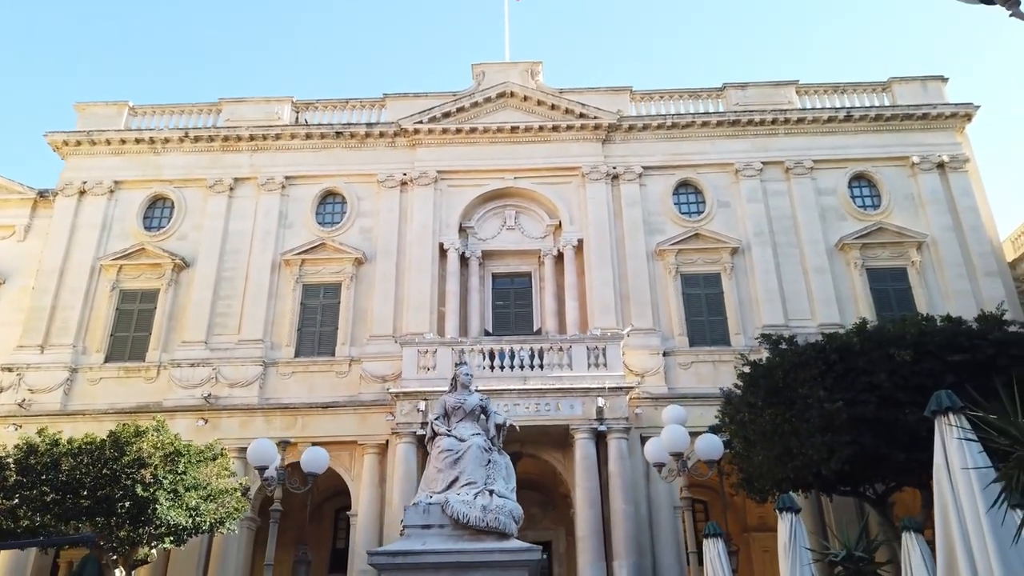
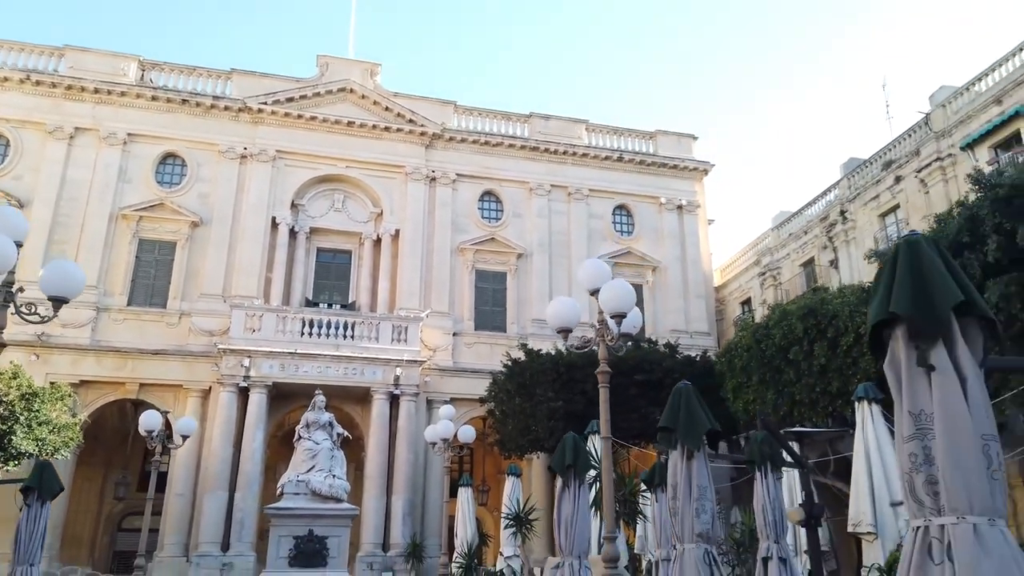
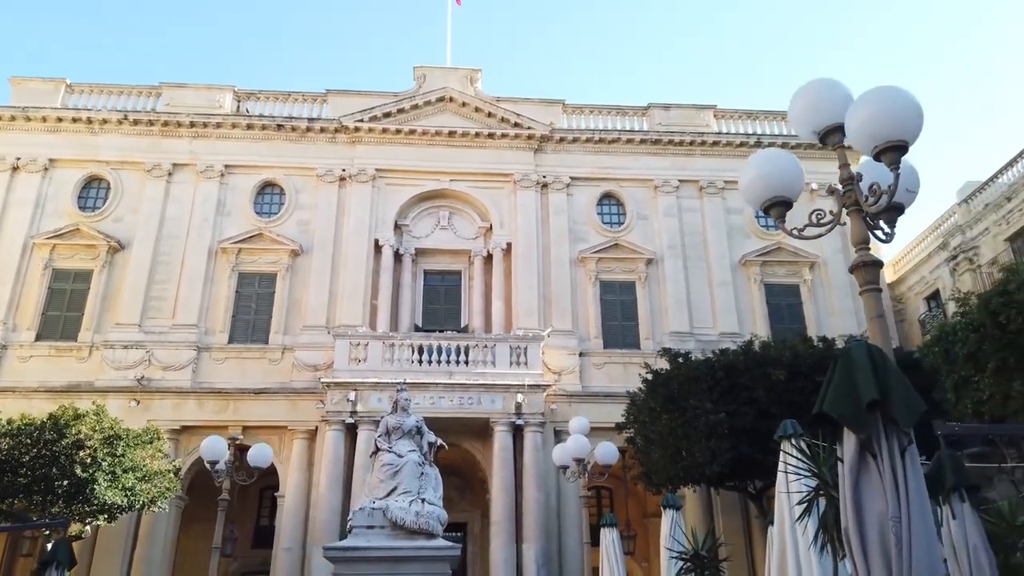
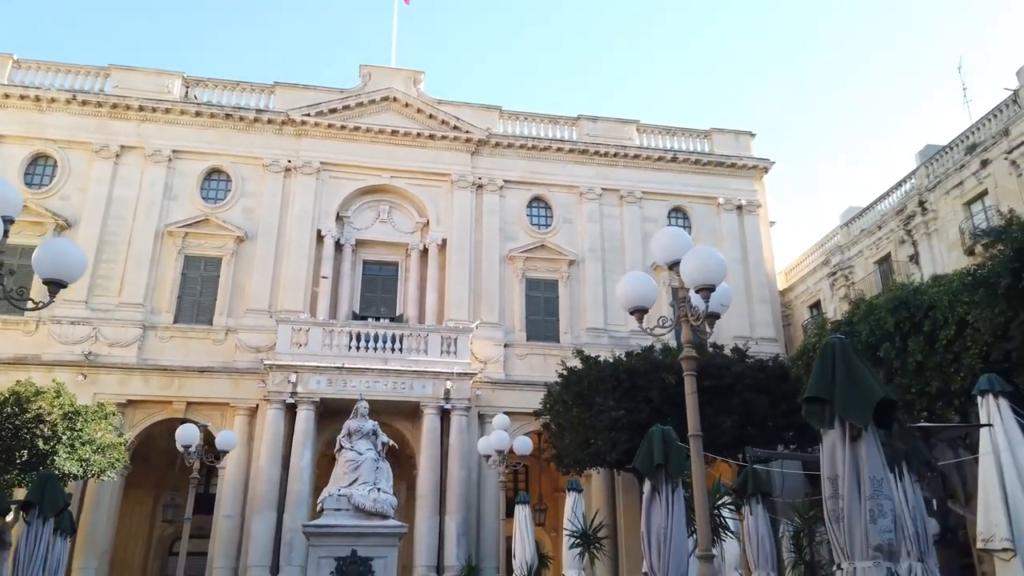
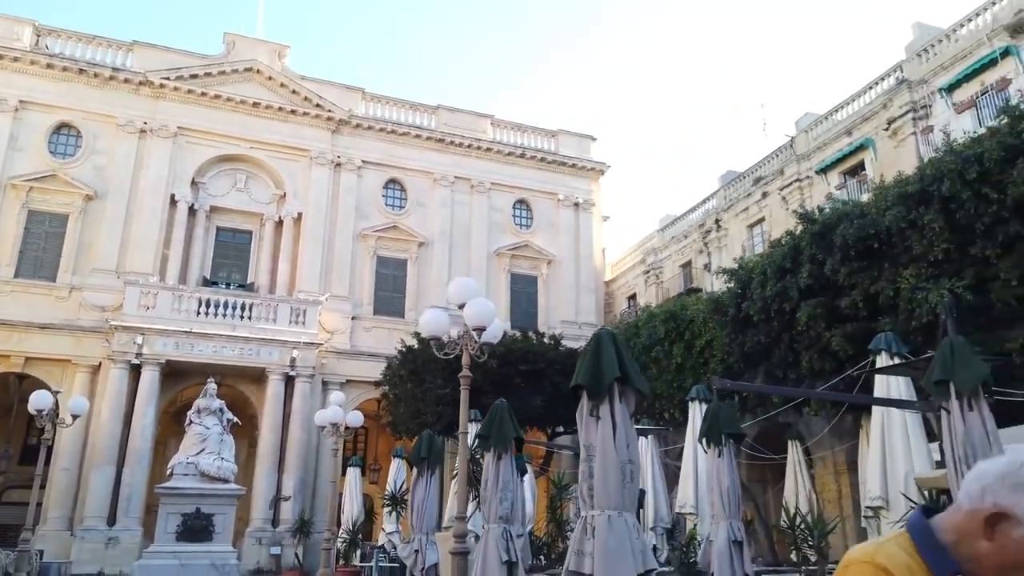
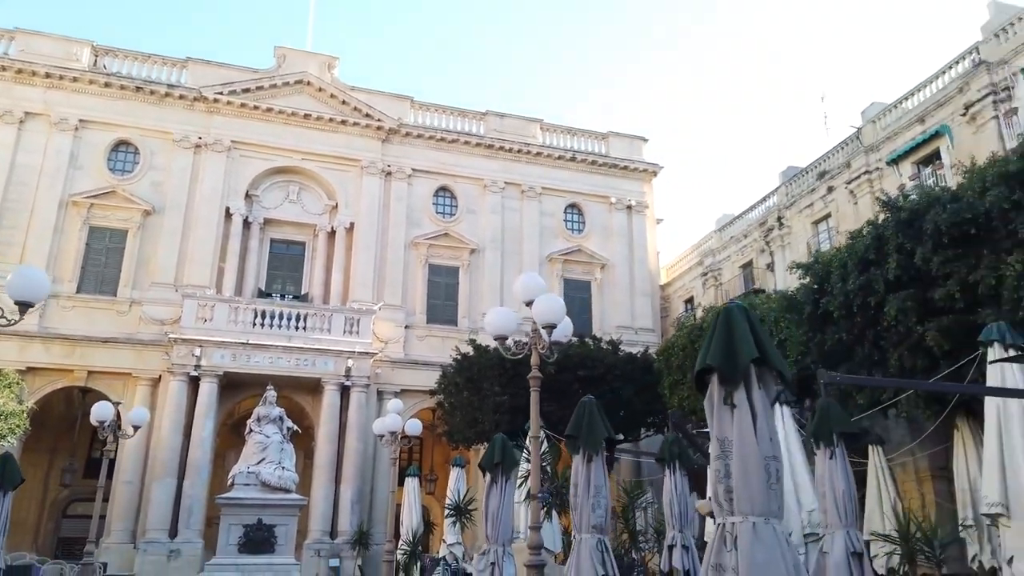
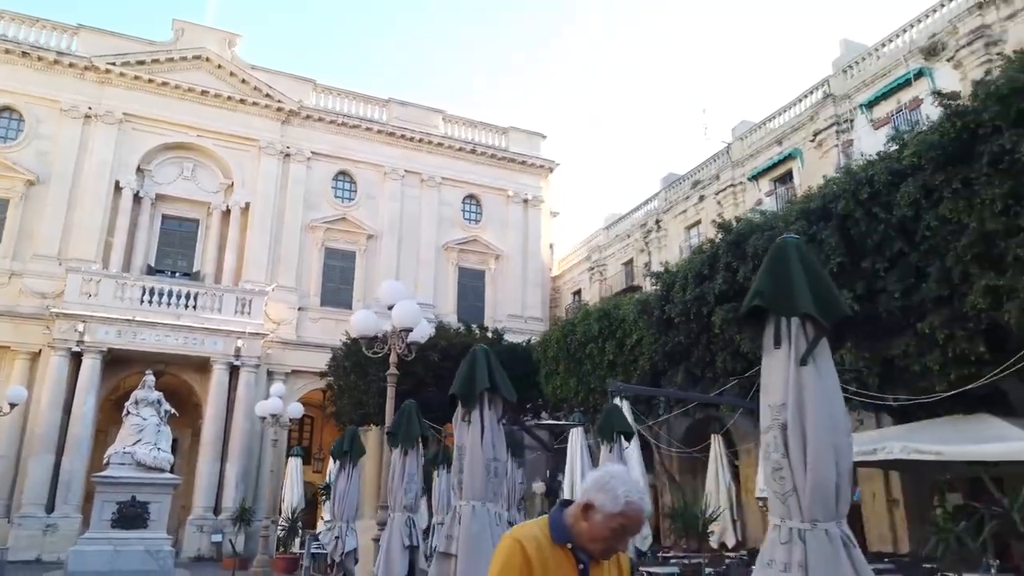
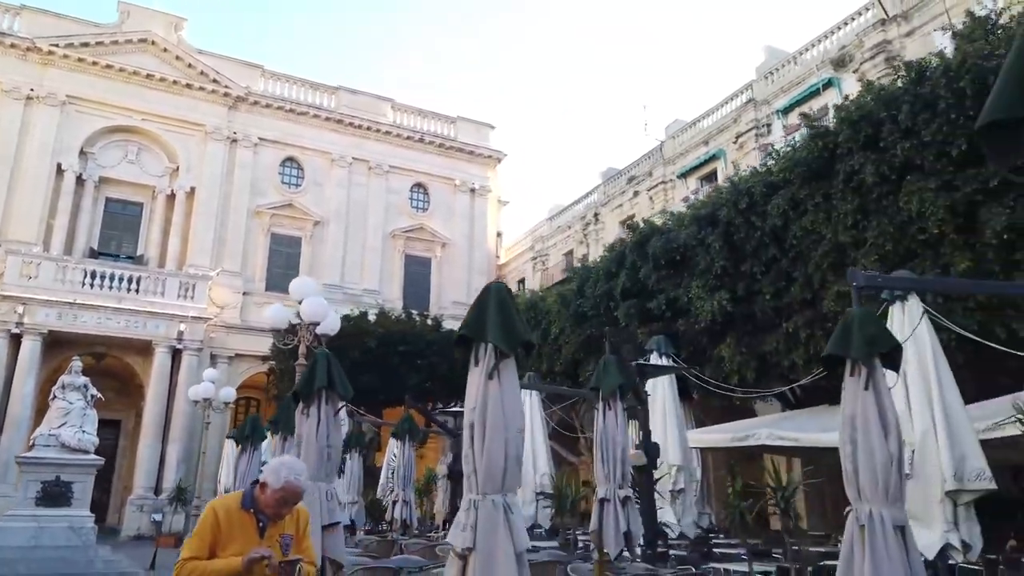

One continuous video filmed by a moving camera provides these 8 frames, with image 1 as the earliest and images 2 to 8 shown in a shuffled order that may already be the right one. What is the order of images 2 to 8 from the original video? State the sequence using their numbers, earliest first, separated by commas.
3, 4, 2, 6, 5, 7, 8
